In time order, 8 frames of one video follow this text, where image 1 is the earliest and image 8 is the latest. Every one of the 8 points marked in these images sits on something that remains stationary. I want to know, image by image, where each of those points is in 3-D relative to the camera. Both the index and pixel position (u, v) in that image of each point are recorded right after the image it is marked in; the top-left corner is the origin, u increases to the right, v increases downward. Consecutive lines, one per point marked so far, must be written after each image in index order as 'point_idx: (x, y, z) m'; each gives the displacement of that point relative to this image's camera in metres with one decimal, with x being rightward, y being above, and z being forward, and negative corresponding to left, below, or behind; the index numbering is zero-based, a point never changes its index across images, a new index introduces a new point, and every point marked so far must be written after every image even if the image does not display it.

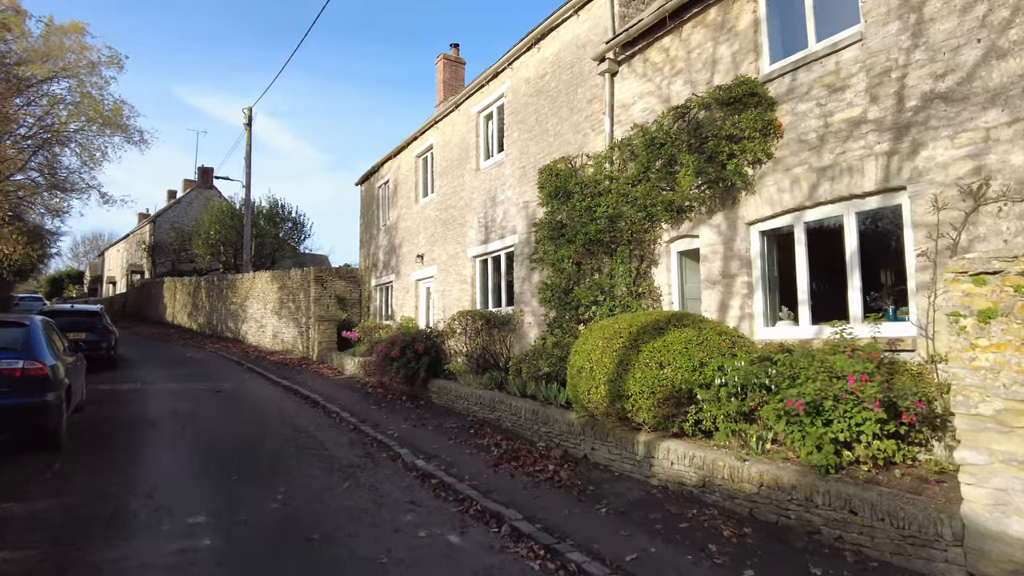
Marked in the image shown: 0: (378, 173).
0: (-3.8, +3.3, +18.6) m
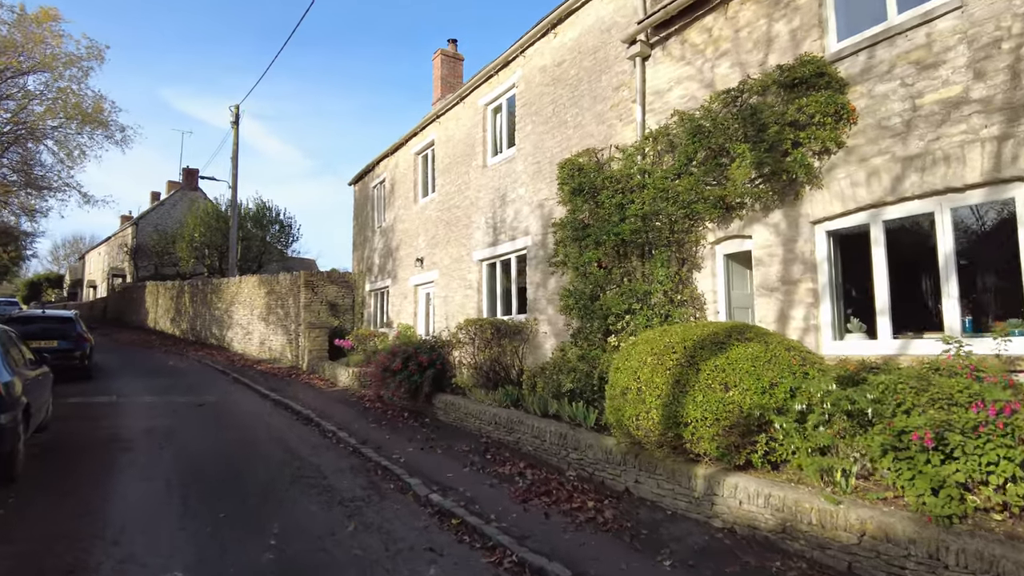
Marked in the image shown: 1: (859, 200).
0: (-3.7, +3.1, +17.6) m
1: (+3.0, +0.8, +5.6) m
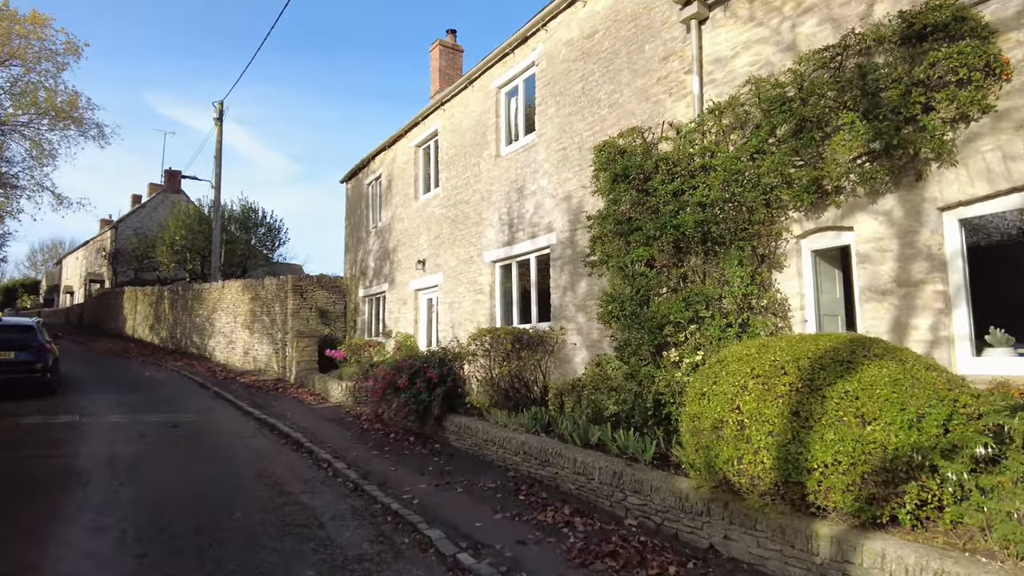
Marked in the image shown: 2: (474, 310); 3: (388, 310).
0: (-3.6, +3.0, +16.2) m
1: (+3.4, +0.7, +4.4) m
2: (-0.6, -0.4, +10.9) m
3: (-2.7, -0.5, +14.5) m
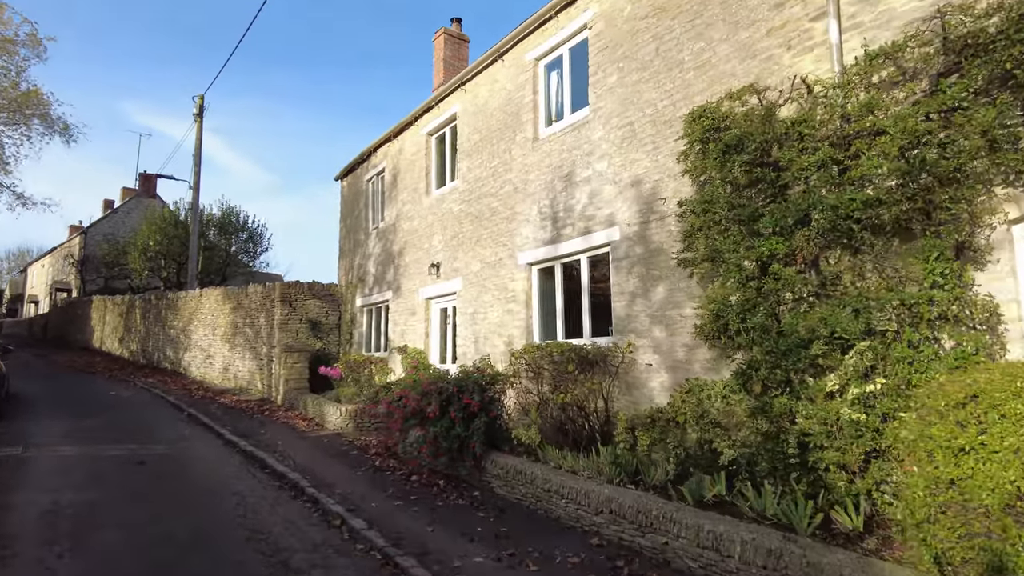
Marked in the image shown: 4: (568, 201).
0: (-3.2, +2.8, +14.5) m
1: (+4.1, +0.7, +2.8) m
2: (-0.1, -0.5, +9.2) m
3: (-2.3, -0.6, +12.7) m
4: (+0.7, +1.1, +8.1) m
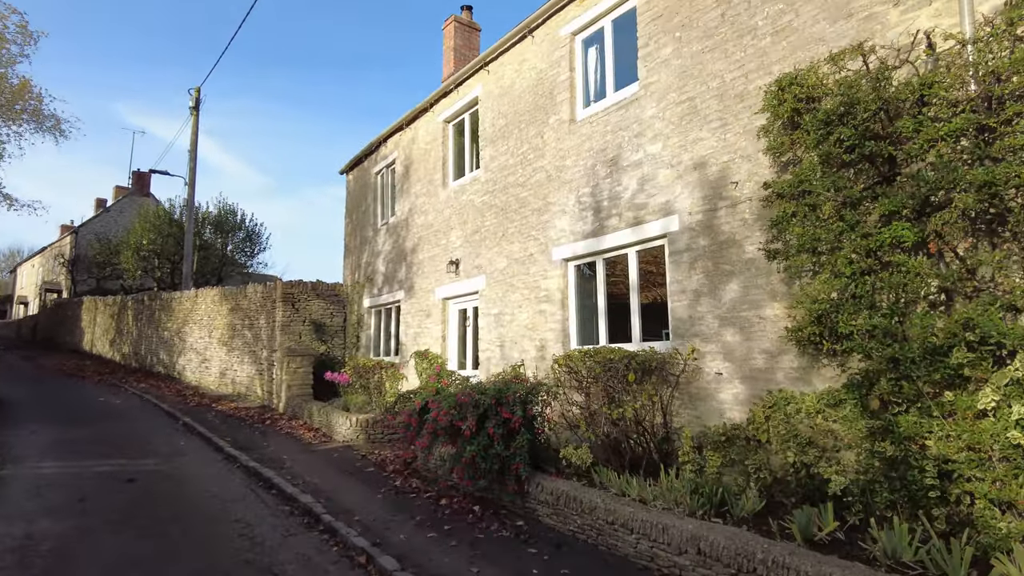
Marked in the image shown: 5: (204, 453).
0: (-2.8, +2.8, +13.6) m
1: (+4.6, +0.8, +2.0) m
2: (+0.3, -0.5, +8.3) m
3: (-1.9, -0.6, +11.8) m
4: (+1.1, +1.1, +7.2) m
5: (-4.3, -2.3, +9.2) m
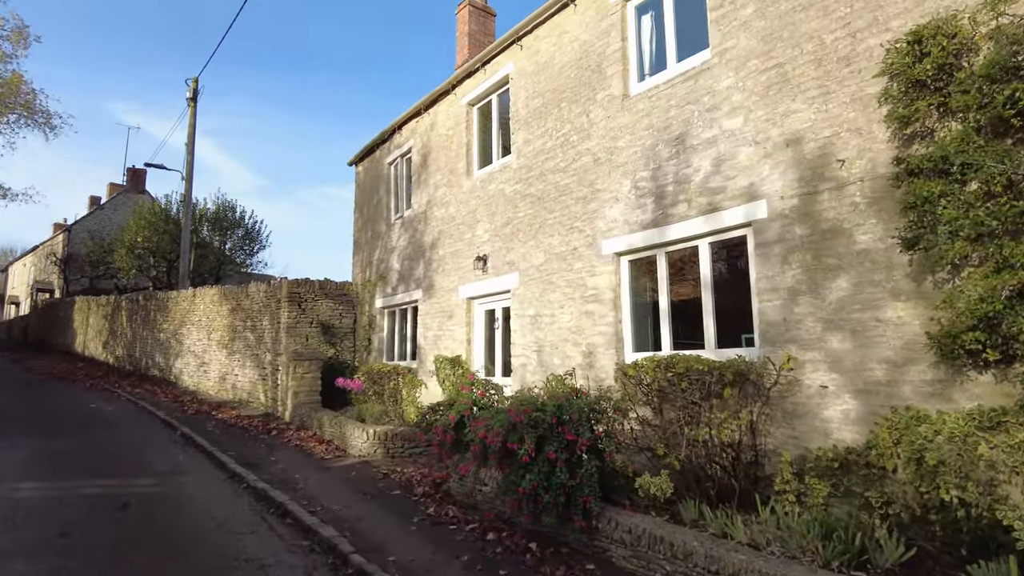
0: (-2.3, +2.8, +12.6) m
1: (+5.1, +0.8, +1.1) m
2: (+0.8, -0.4, +7.4) m
3: (-1.5, -0.6, +10.8) m
4: (+1.6, +1.1, +6.3) m
5: (-3.9, -2.3, +8.2) m
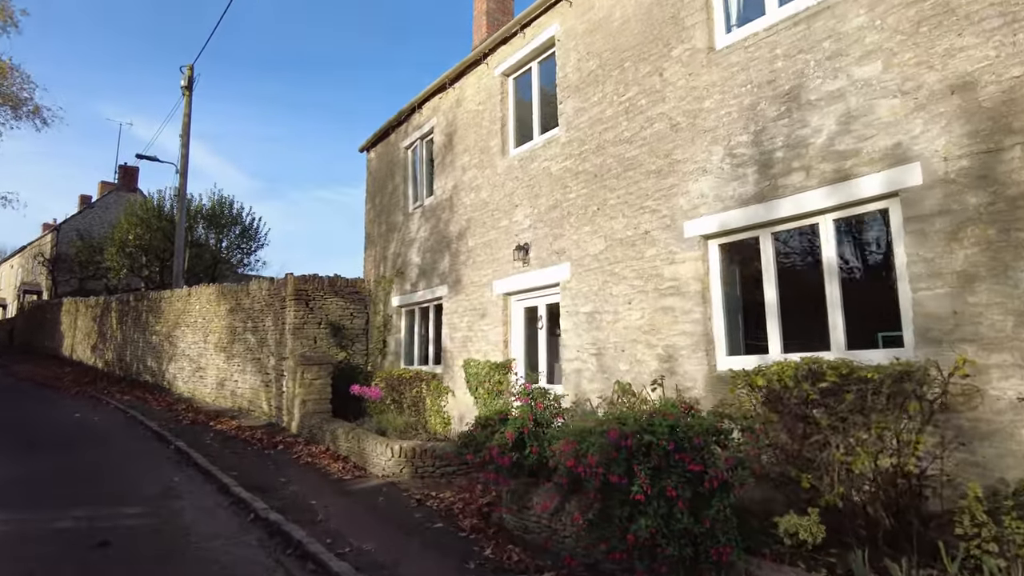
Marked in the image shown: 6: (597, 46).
0: (-1.8, +2.9, +11.4) m
1: (+5.7, +0.9, -0.1) m
2: (+1.4, -0.3, +6.2) m
3: (-0.9, -0.5, +9.6) m
4: (+2.2, +1.2, +5.1) m
5: (-3.3, -2.2, +7.0) m
6: (+1.0, +2.7, +7.2) m
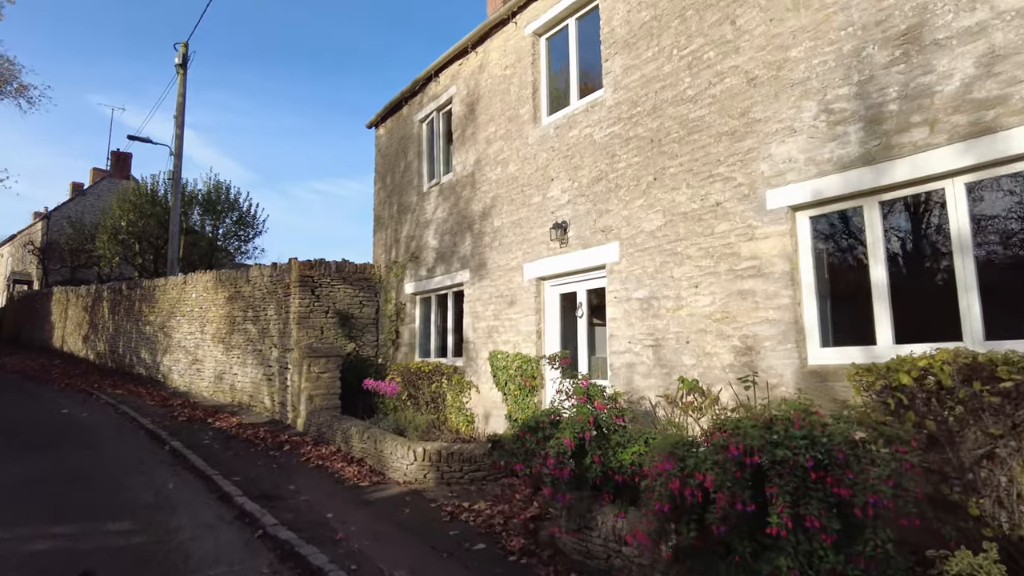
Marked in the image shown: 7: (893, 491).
0: (-1.4, +3.1, +10.5) m
1: (+6.2, +1.0, -0.9) m
2: (+1.8, -0.2, +5.3) m
3: (-0.5, -0.3, +8.7) m
4: (+2.6, +1.4, +4.2) m
5: (-2.9, -2.0, +6.1) m
6: (+1.4, +2.9, +6.3) m
7: (+1.7, -0.9, +3.0) m
